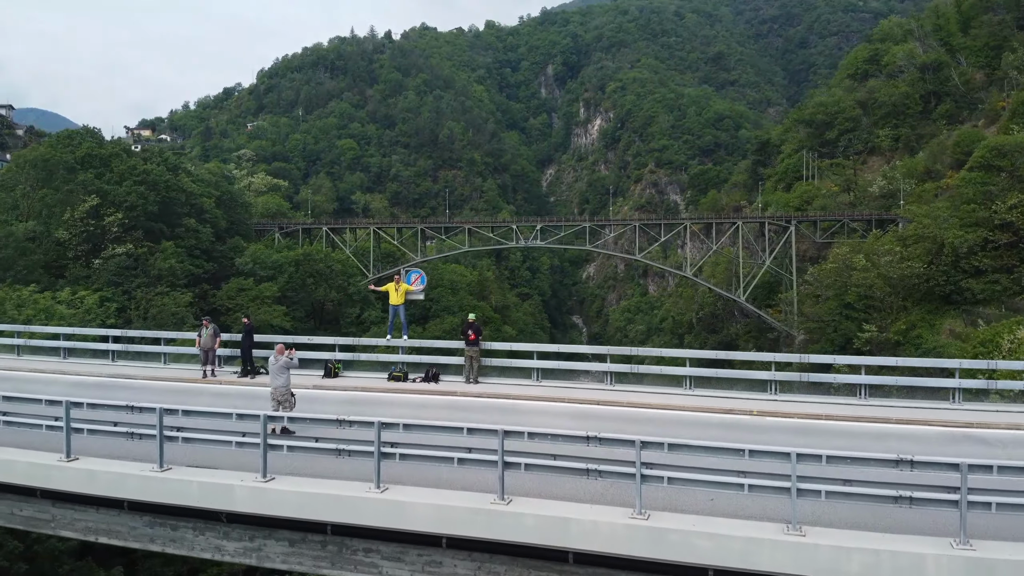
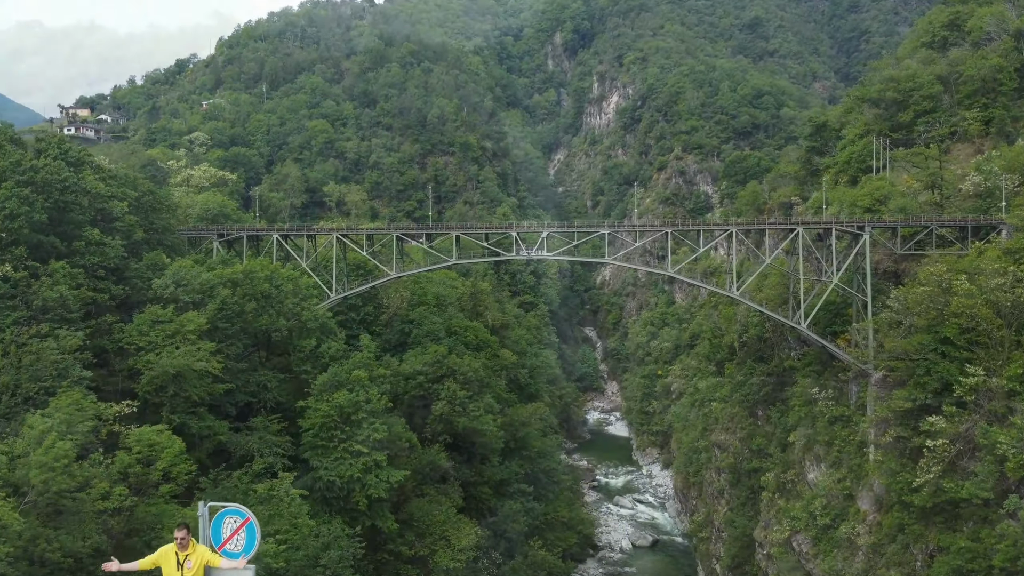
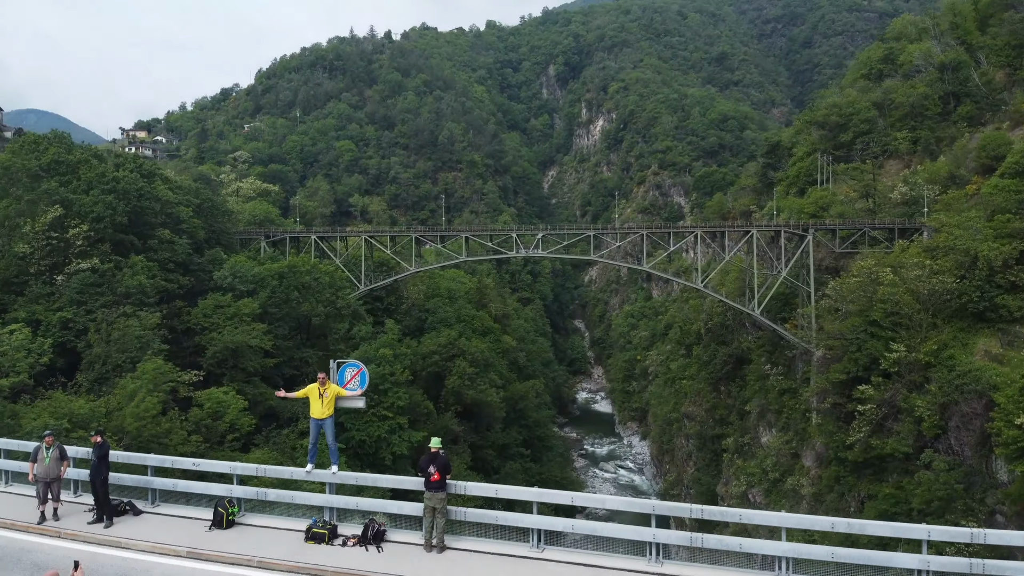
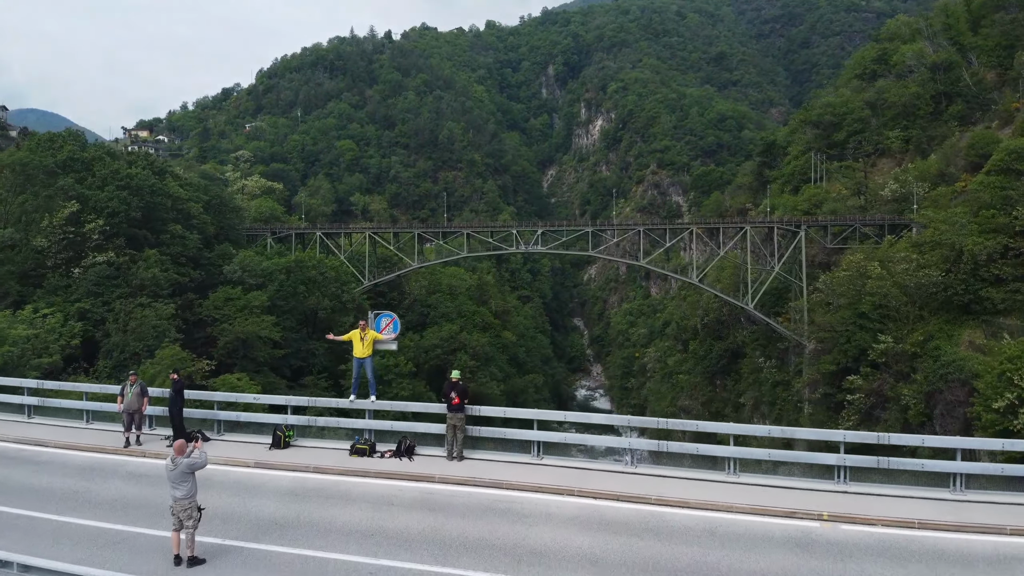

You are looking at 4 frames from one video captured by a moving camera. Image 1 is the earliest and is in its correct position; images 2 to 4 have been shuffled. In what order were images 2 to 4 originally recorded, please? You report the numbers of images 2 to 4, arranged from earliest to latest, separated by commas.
4, 3, 2
